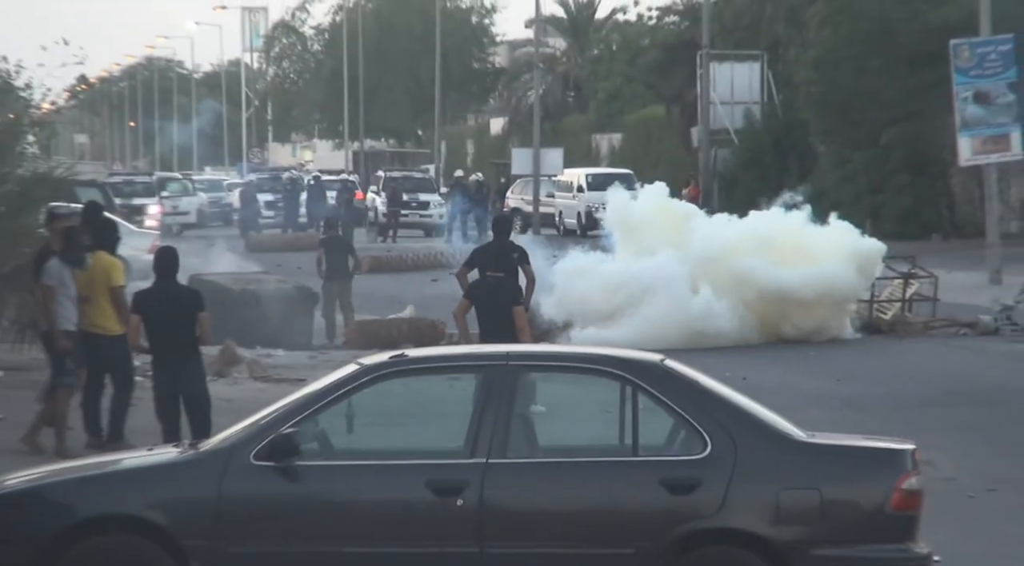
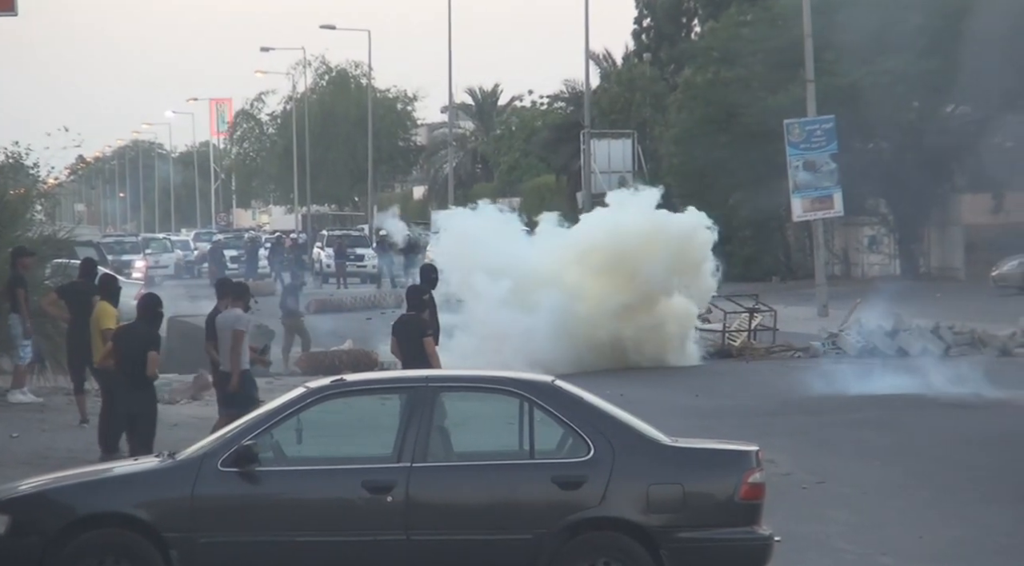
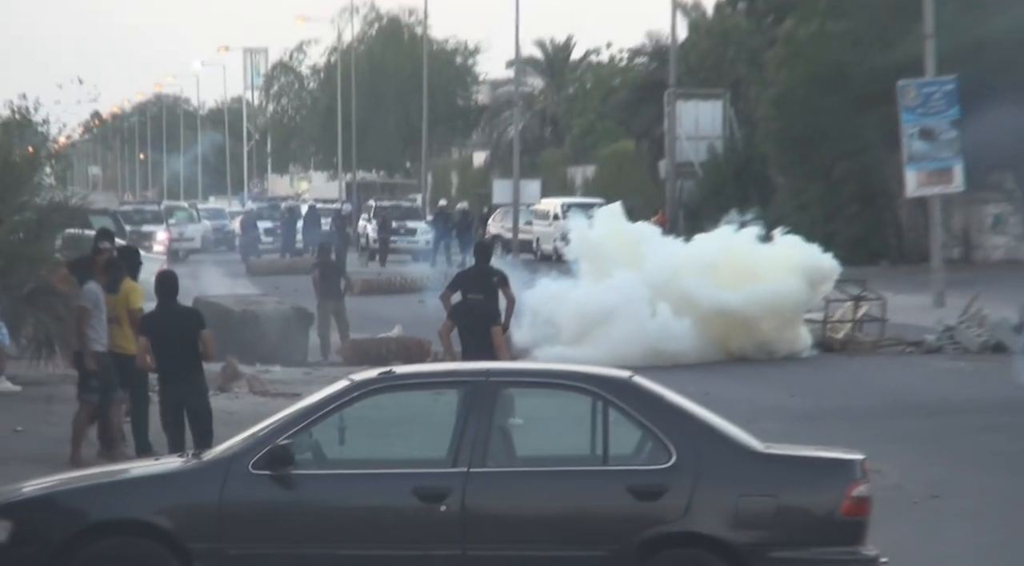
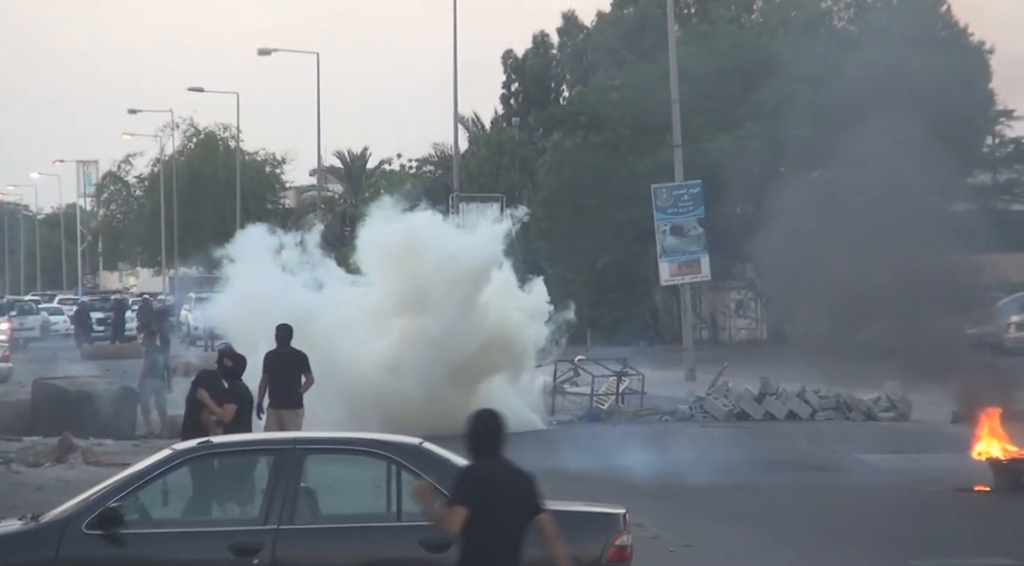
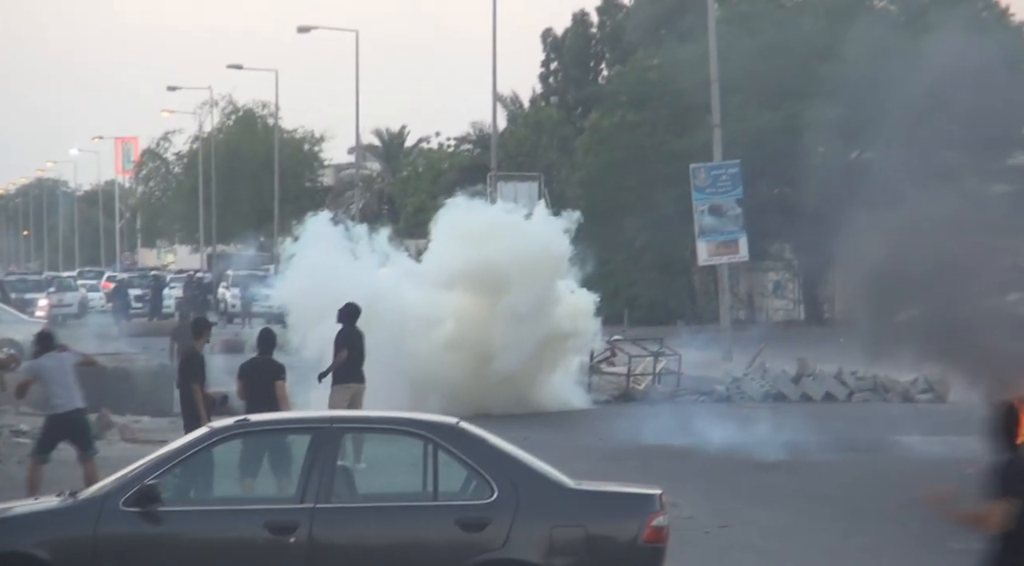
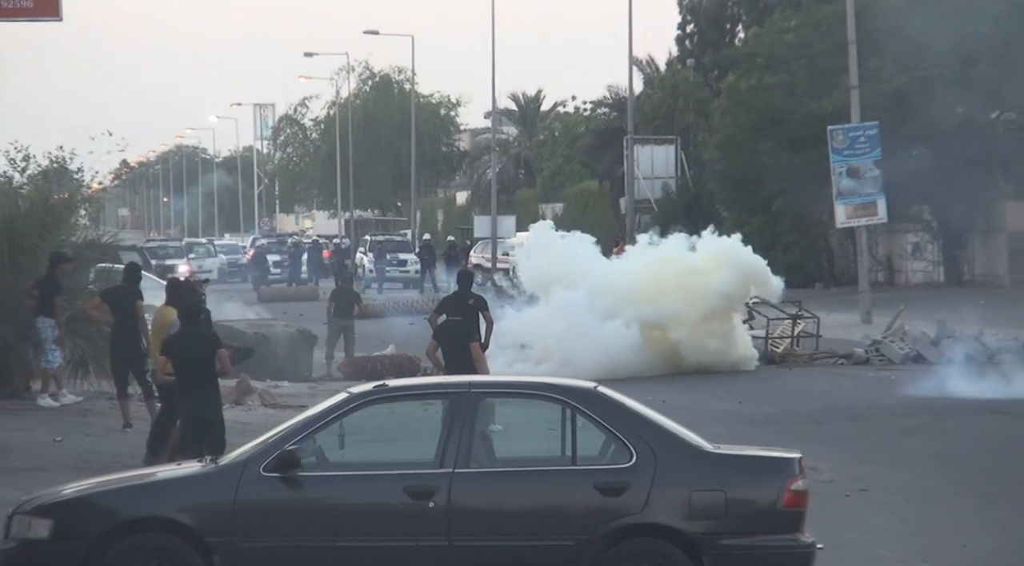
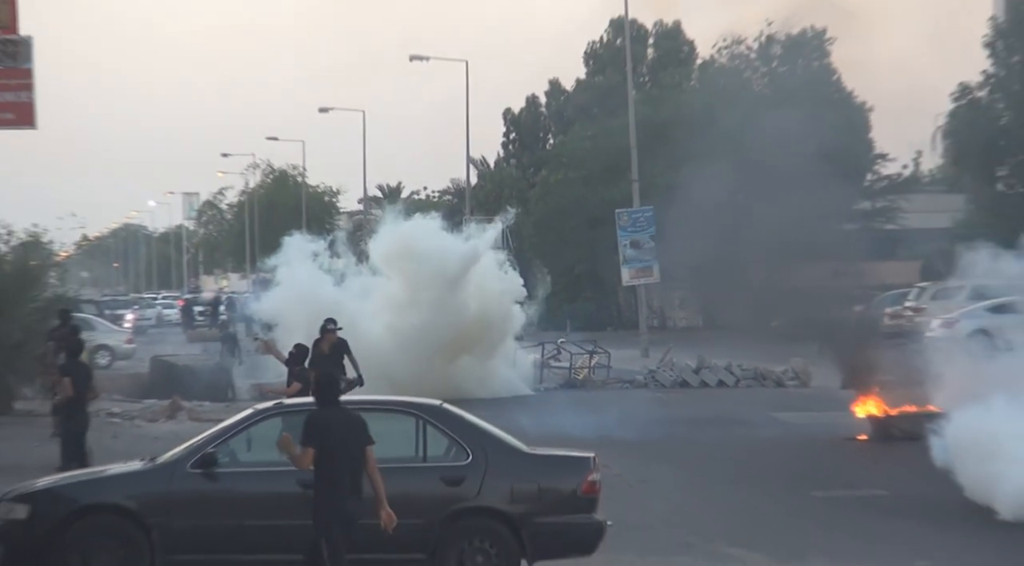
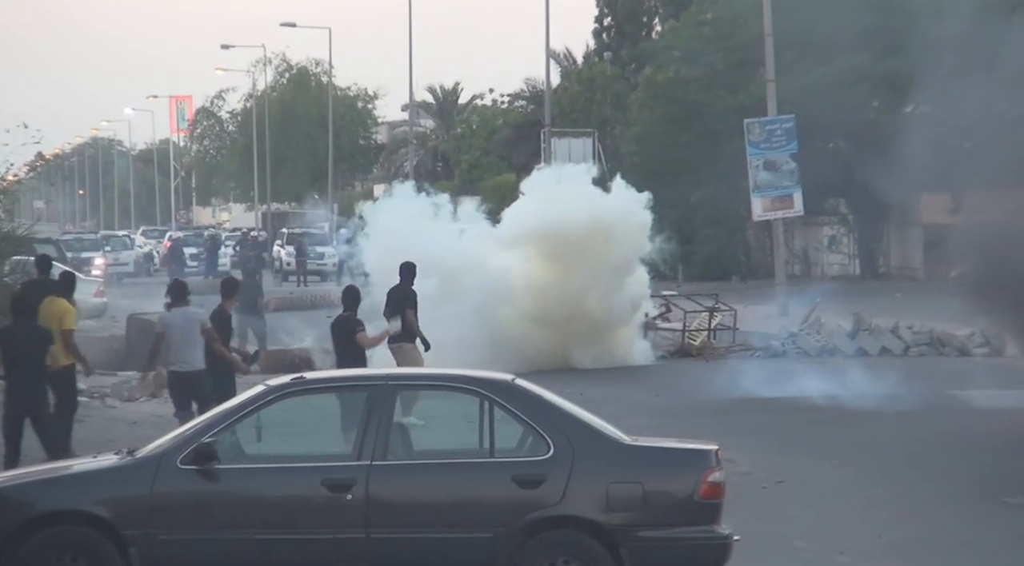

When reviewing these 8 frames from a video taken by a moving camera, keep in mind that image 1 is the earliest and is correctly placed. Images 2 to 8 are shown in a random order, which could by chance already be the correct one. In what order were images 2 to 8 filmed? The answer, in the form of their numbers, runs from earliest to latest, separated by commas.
3, 6, 2, 8, 5, 4, 7
